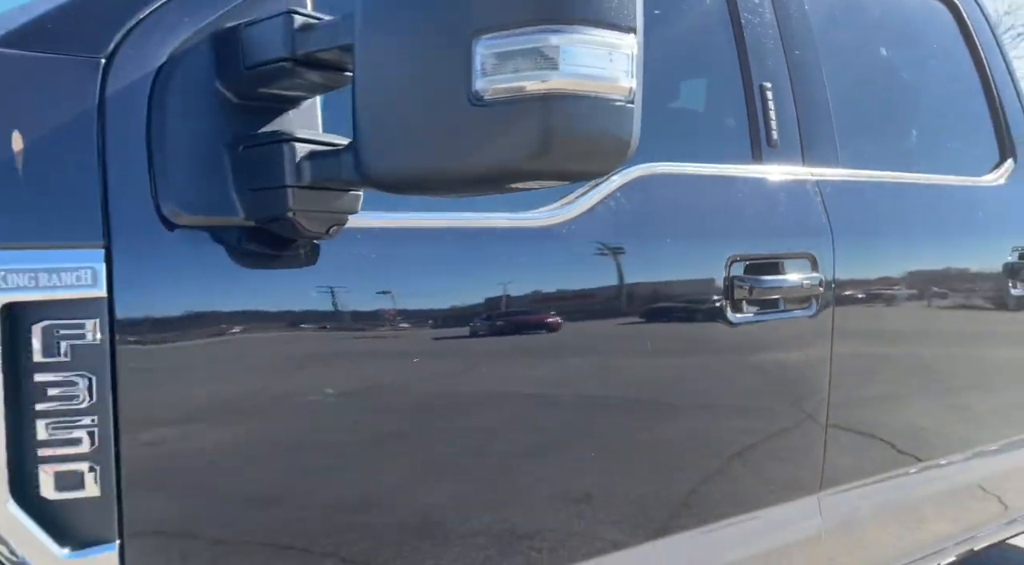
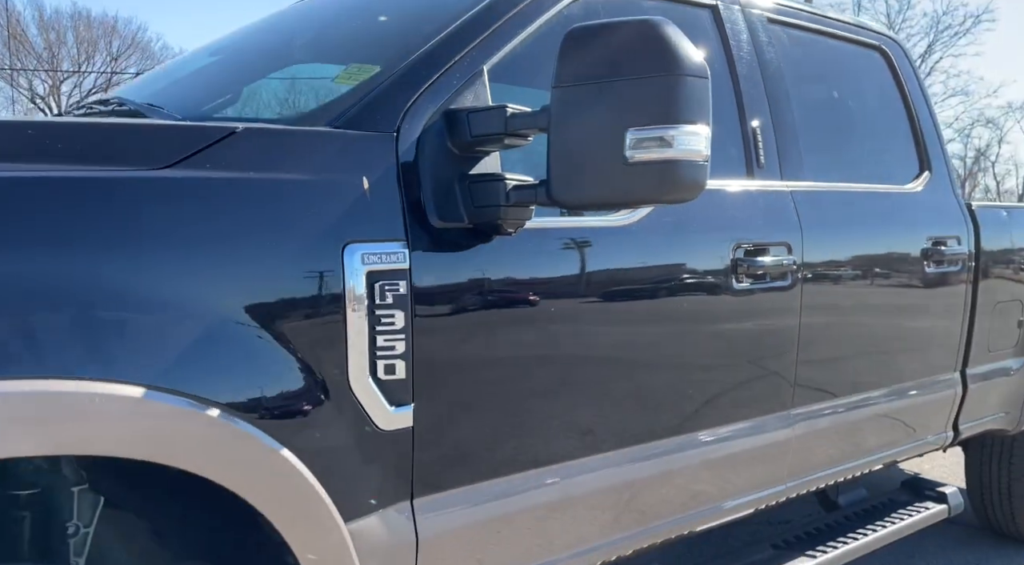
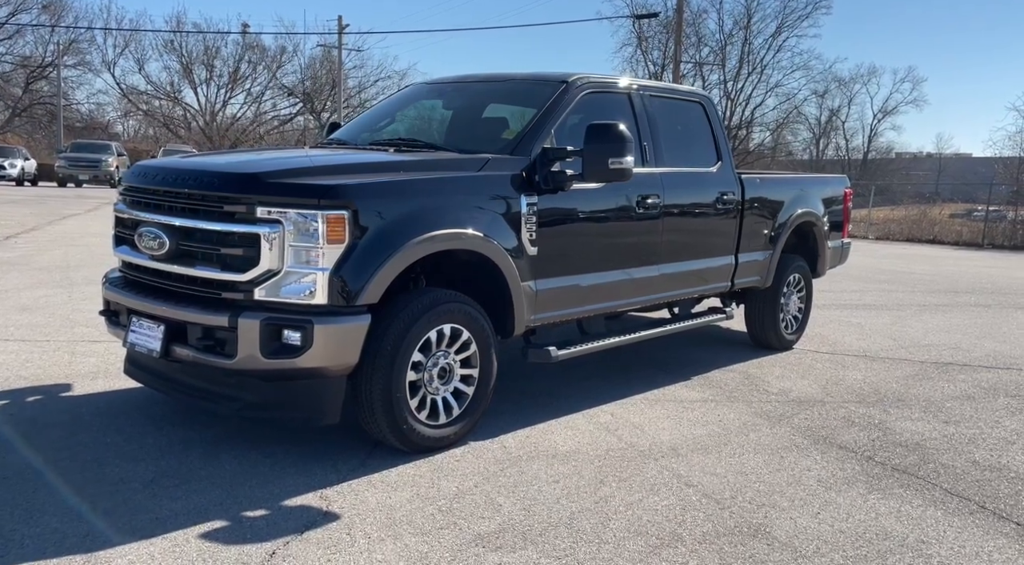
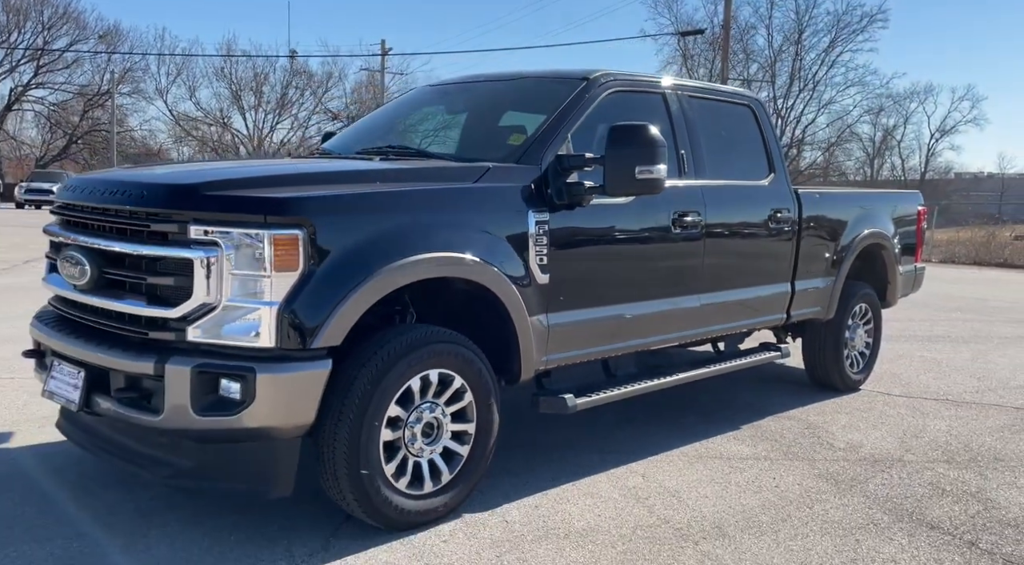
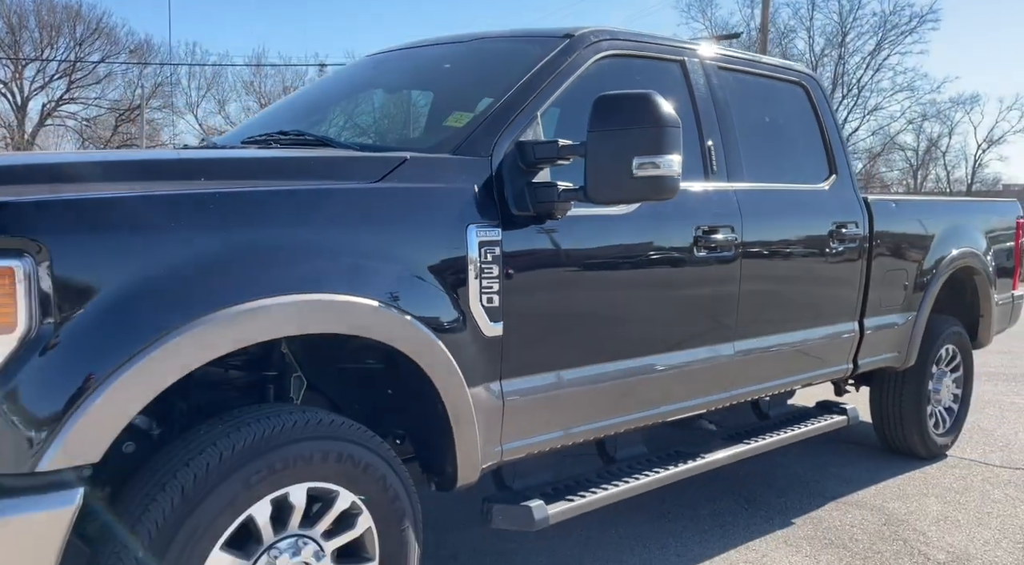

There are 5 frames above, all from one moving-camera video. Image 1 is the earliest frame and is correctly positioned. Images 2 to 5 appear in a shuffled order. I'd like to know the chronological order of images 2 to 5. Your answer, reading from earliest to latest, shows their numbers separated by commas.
2, 5, 4, 3
